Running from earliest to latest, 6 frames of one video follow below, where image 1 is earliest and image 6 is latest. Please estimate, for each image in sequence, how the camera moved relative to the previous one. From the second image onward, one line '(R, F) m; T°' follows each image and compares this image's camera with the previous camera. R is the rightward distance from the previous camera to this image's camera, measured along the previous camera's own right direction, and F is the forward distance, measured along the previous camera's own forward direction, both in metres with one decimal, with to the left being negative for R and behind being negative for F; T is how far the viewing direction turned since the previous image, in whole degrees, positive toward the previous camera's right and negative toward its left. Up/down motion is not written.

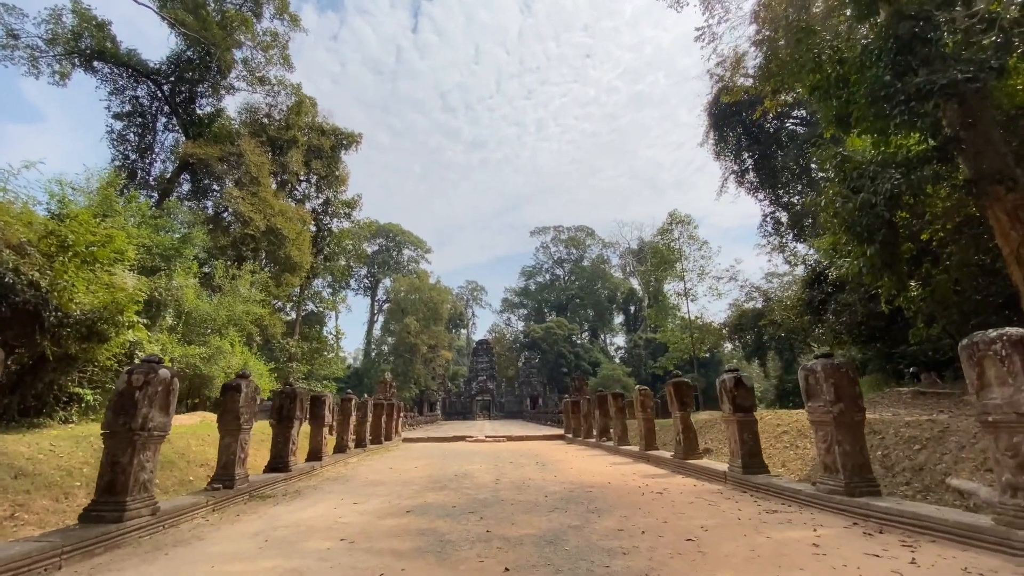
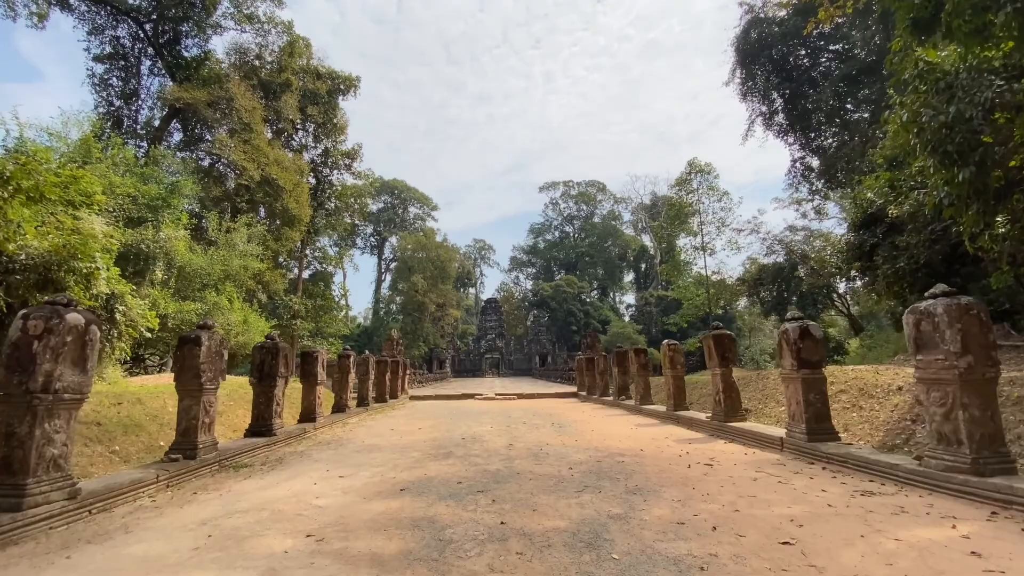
(-0.1, +1.2) m; -1°
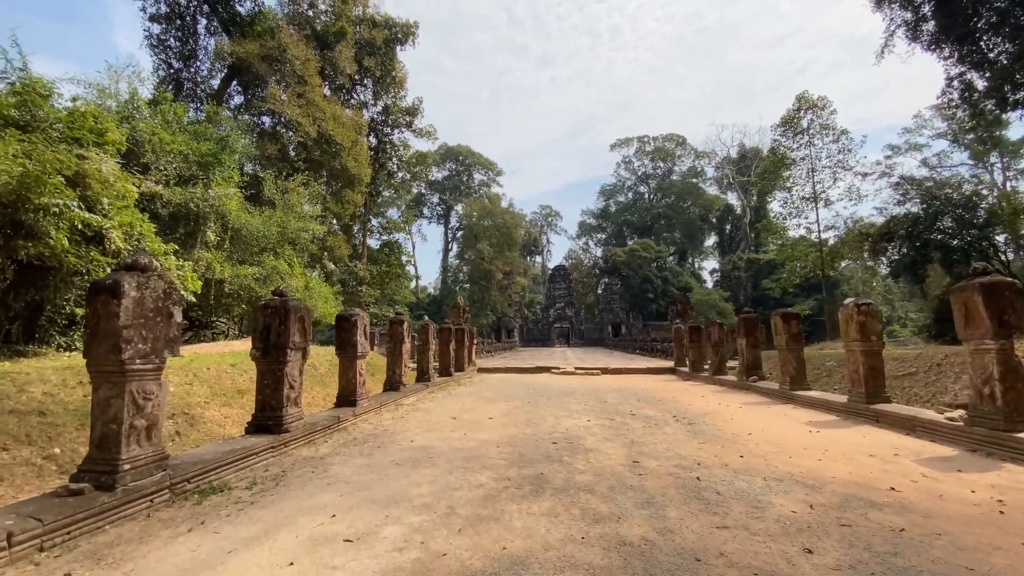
(-0.5, +2.5) m; -8°
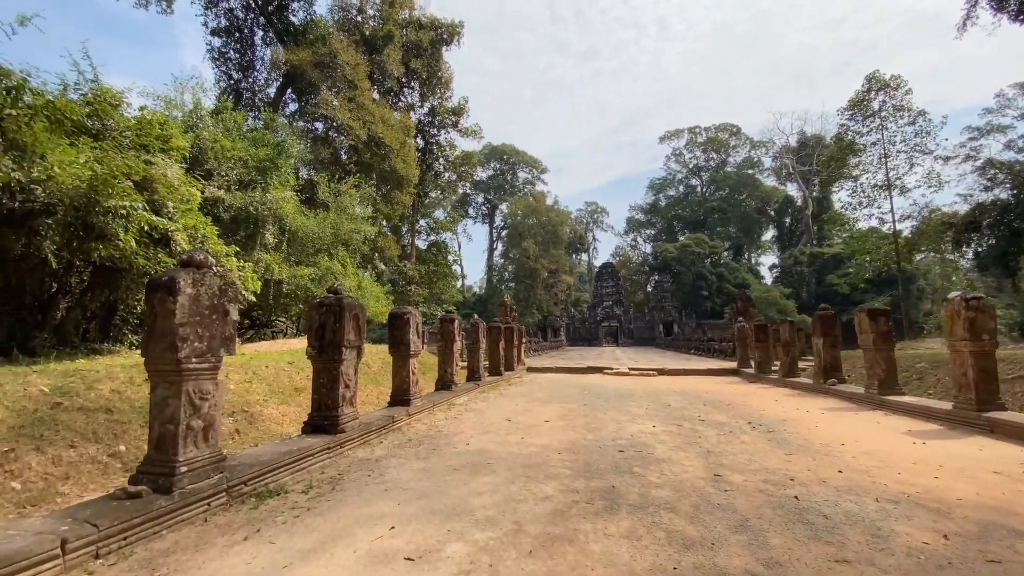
(-0.1, +0.3) m; -5°
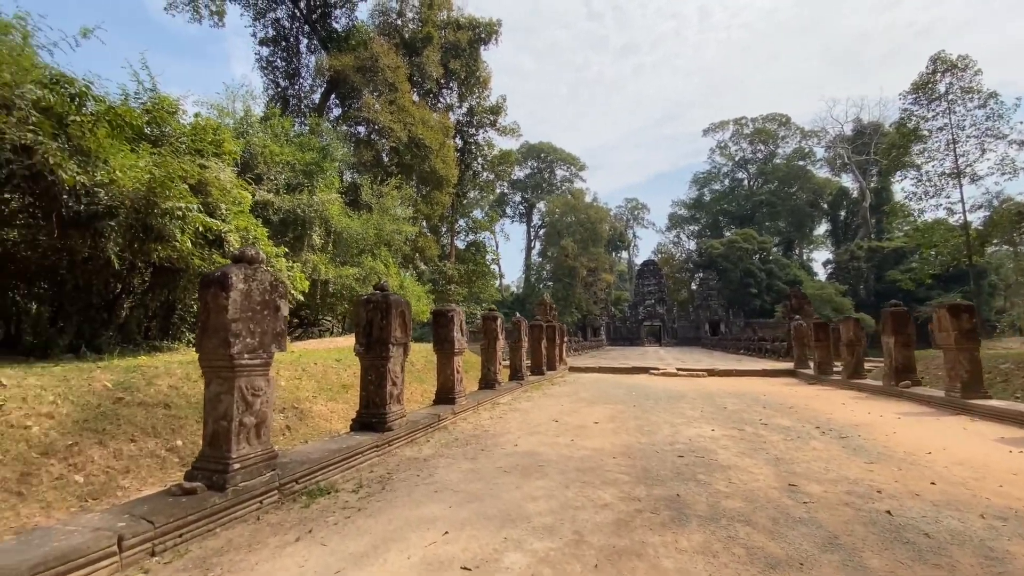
(-0.1, +0.2) m; -5°
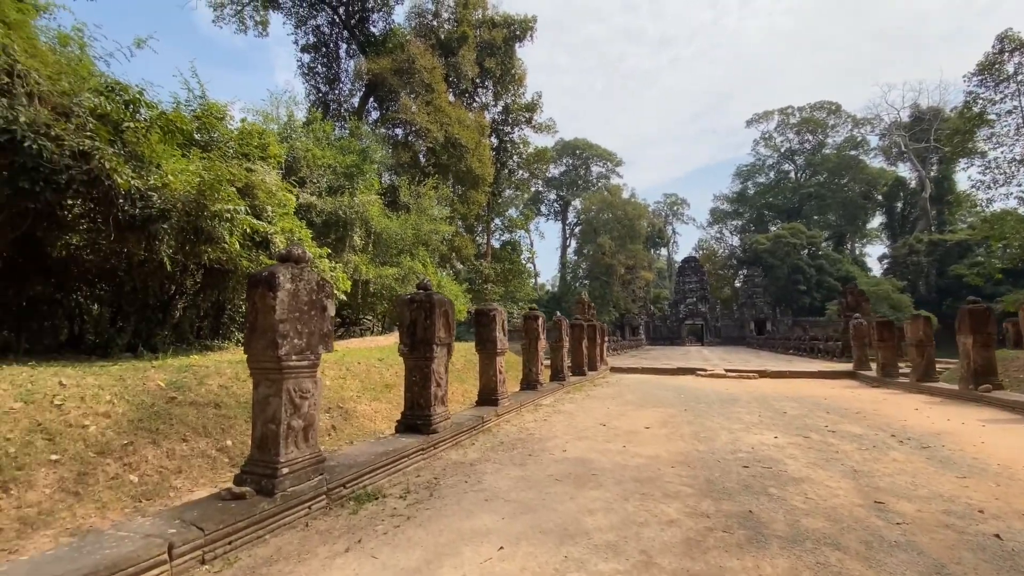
(-0.1, +0.2) m; -4°
